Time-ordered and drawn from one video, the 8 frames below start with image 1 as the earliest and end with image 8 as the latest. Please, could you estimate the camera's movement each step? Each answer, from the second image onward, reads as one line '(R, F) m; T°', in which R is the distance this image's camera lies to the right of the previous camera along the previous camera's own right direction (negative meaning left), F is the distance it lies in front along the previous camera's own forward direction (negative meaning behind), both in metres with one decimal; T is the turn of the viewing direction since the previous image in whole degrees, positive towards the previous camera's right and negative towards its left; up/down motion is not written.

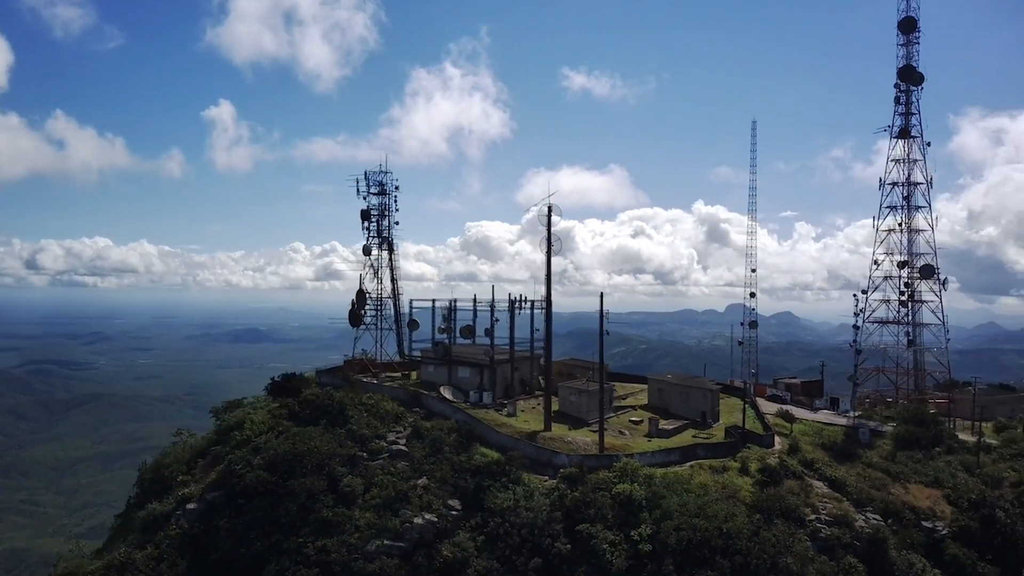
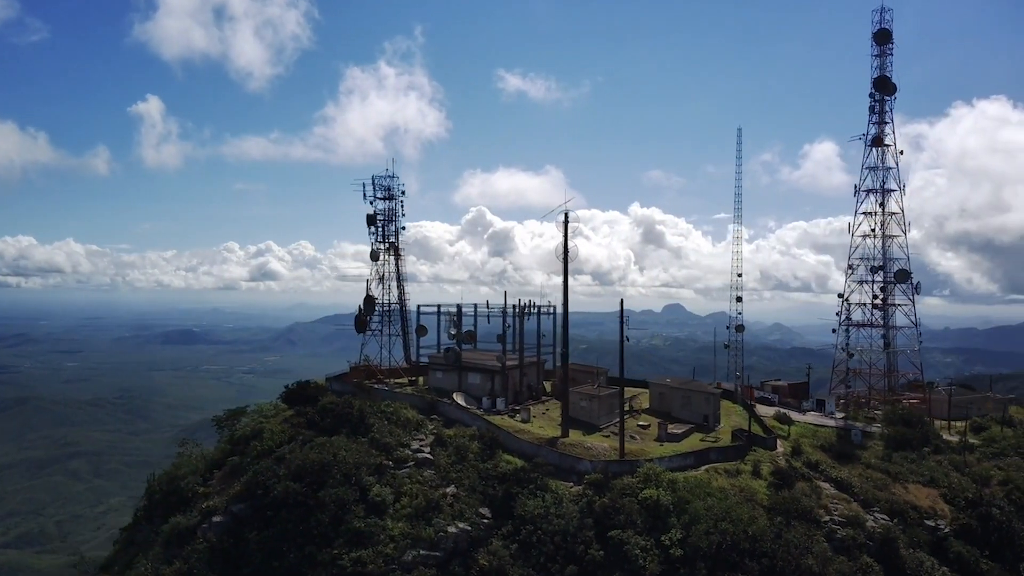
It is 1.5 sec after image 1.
(-2.4, +0.1) m; +4°
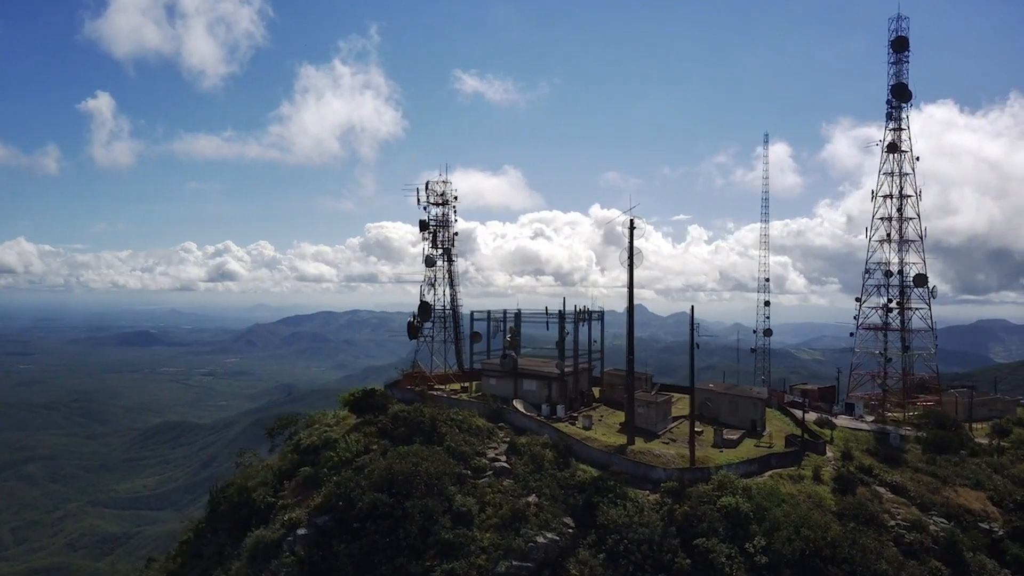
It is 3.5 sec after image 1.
(-3.5, +0.1) m; +2°
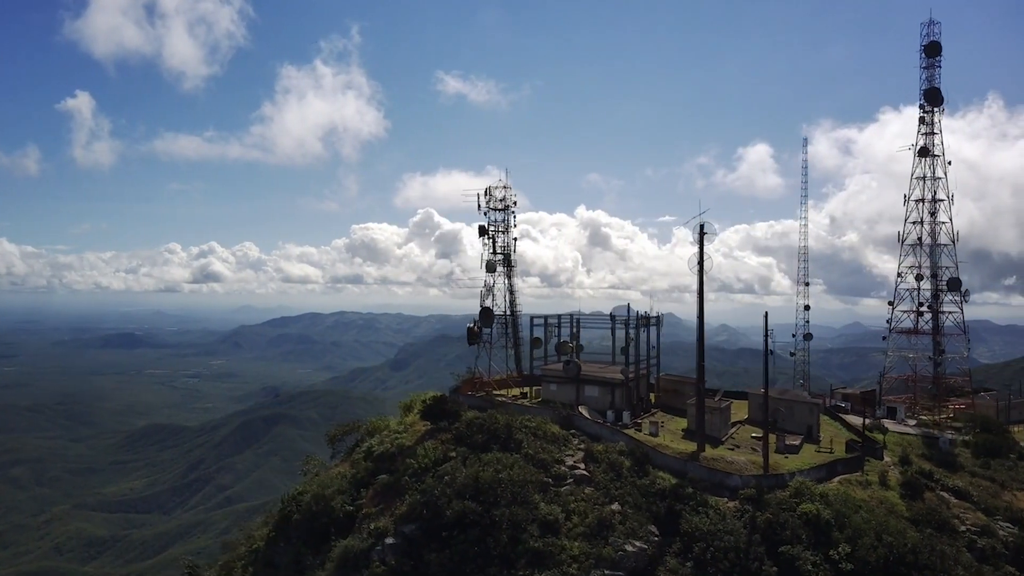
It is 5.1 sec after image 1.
(-2.9, 0.0) m; 0°
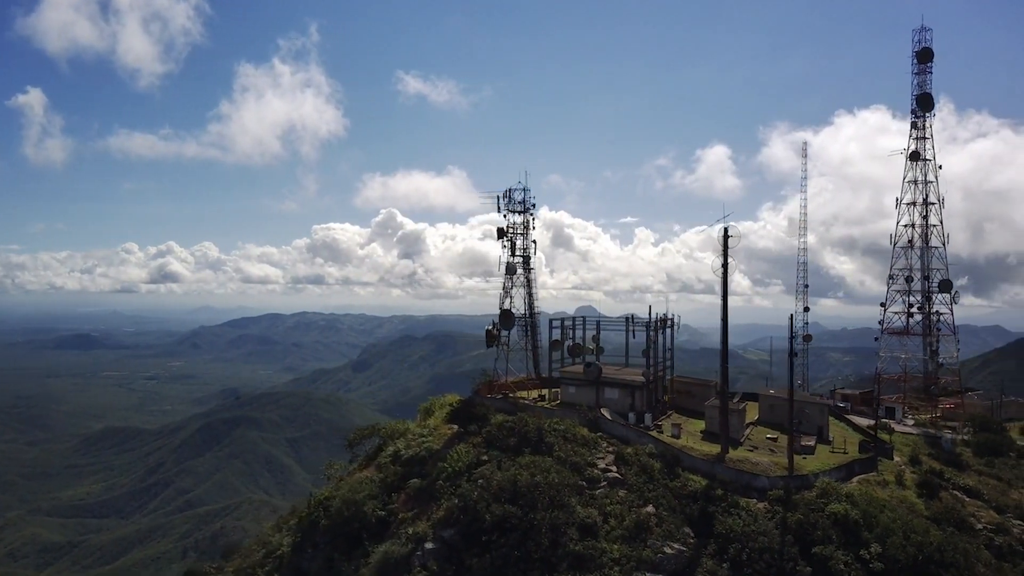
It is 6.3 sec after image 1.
(-2.0, +0.1) m; +2°
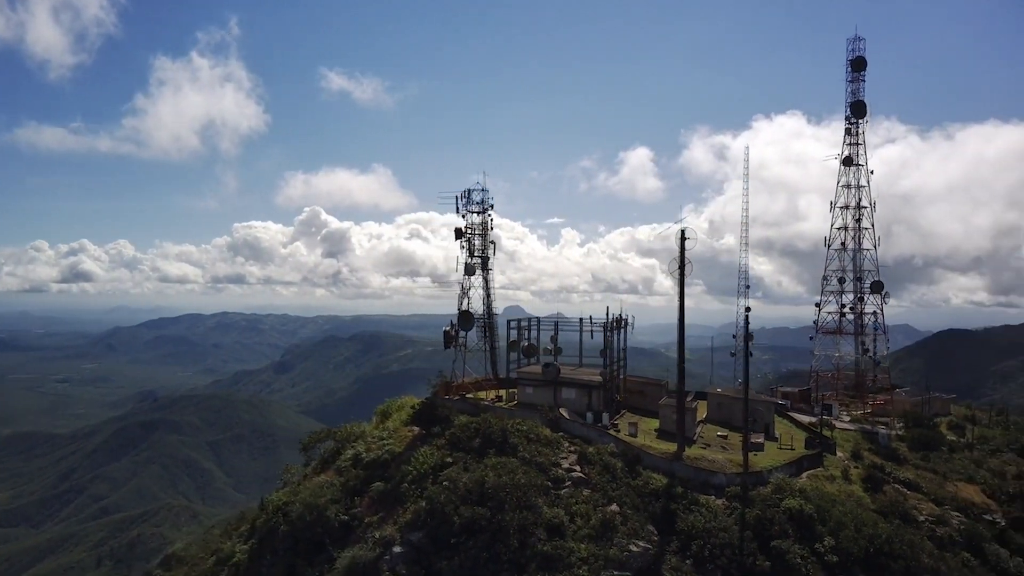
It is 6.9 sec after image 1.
(-0.7, +0.4) m; +5°
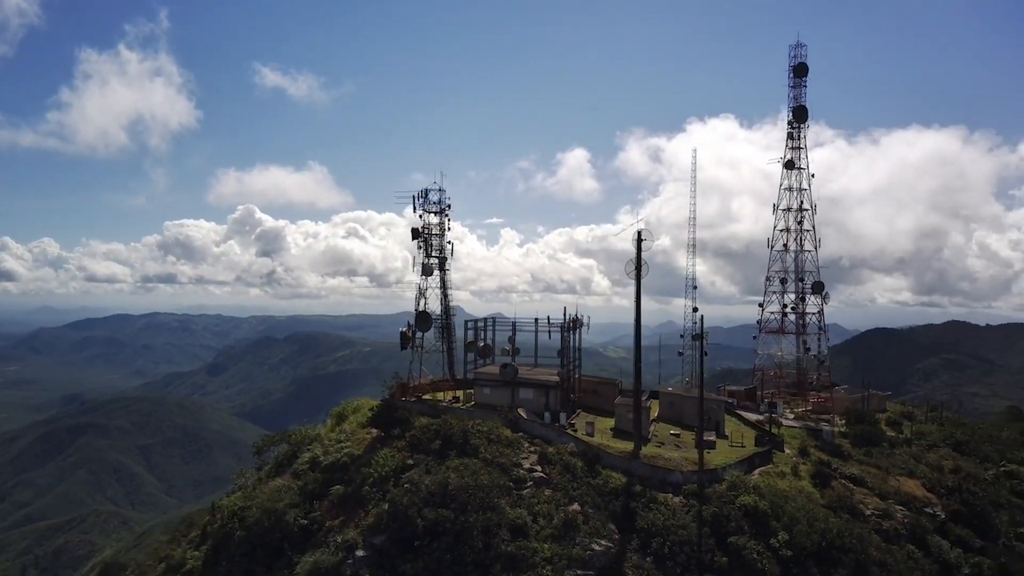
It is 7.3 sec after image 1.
(-0.4, +0.2) m; +4°
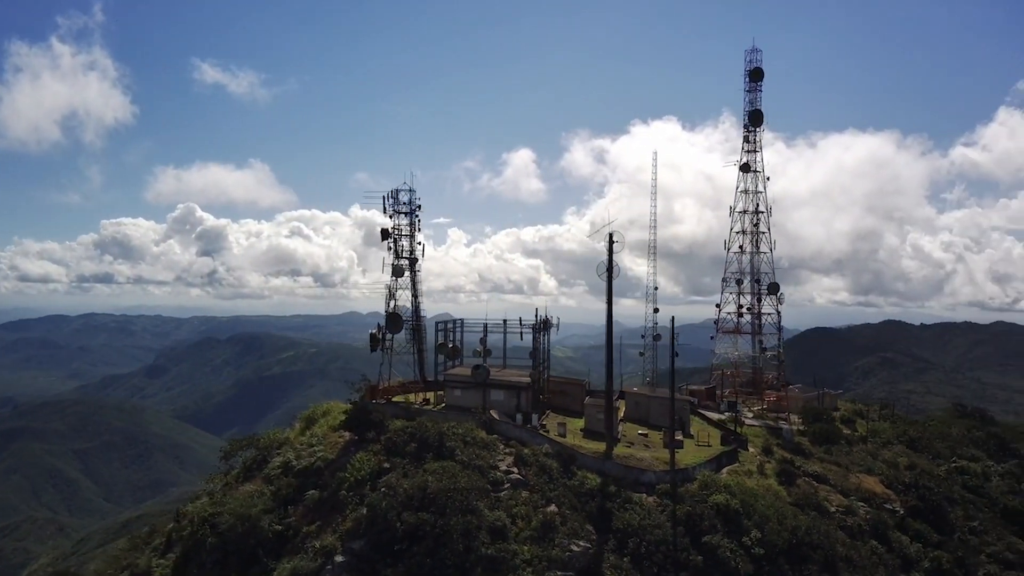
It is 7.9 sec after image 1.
(-0.6, +0.2) m; +4°
